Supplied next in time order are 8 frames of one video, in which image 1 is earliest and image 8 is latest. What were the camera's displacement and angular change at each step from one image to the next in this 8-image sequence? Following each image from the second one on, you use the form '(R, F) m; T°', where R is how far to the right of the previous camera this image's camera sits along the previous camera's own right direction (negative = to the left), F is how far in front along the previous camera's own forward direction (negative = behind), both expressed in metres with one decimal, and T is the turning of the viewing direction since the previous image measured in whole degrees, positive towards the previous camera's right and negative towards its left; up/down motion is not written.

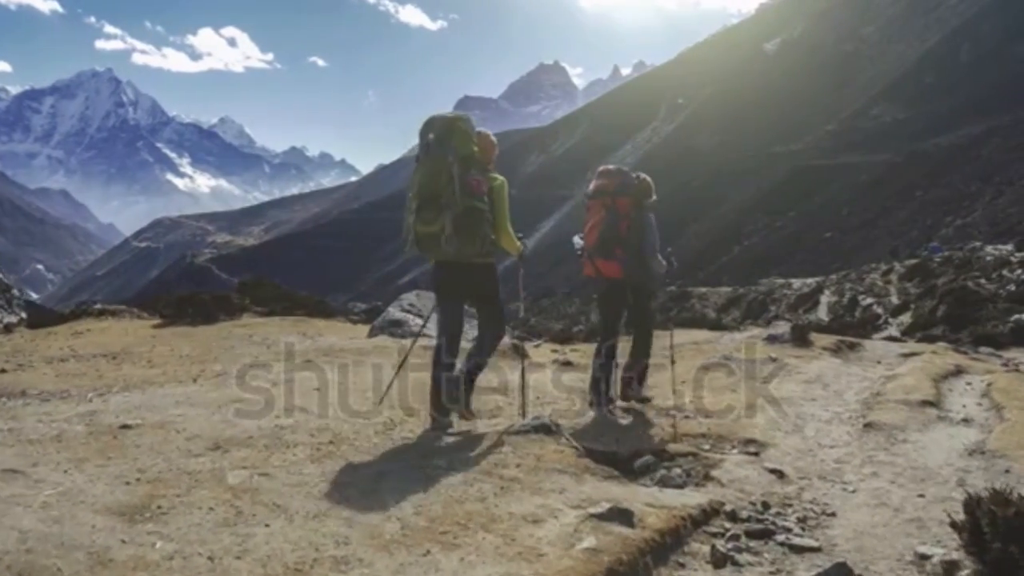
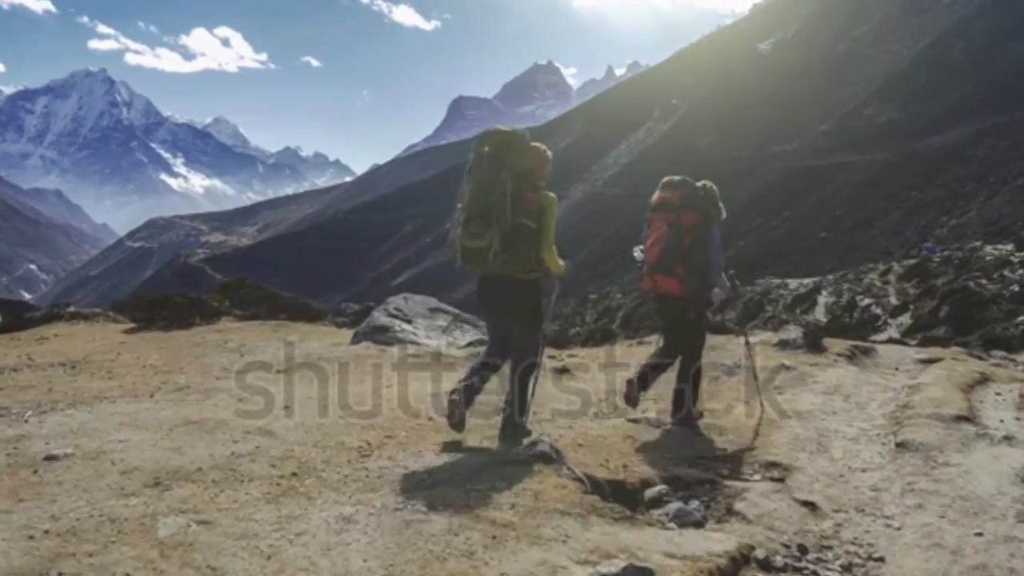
(0.0, +1.3) m; 0°
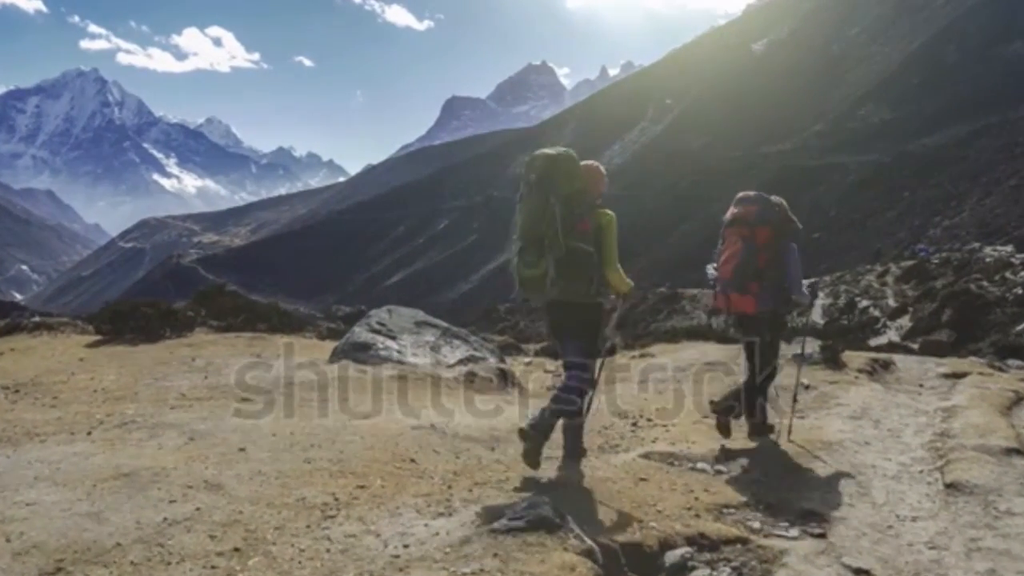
(0.0, +1.4) m; 0°
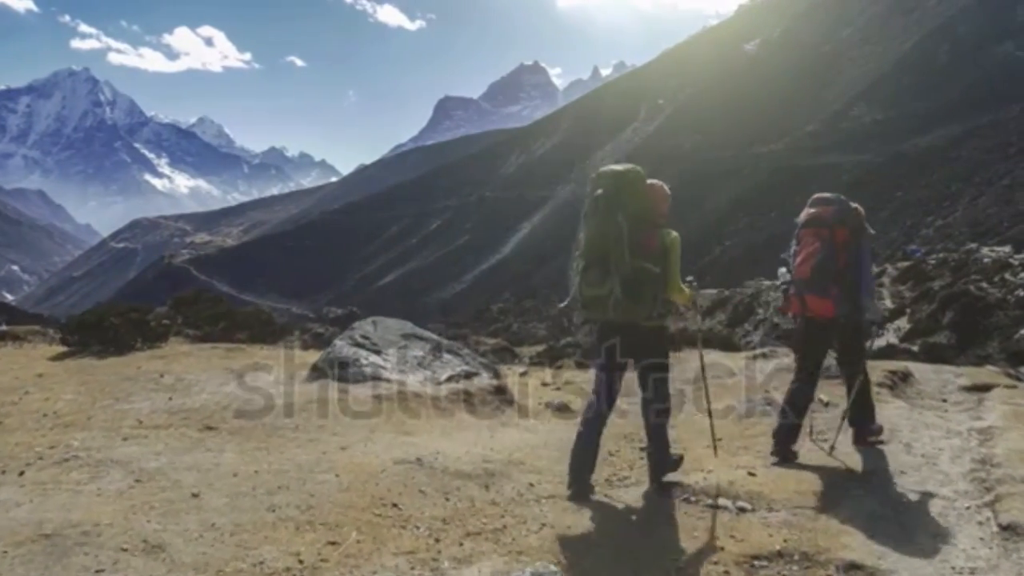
(0.0, +1.2) m; 0°
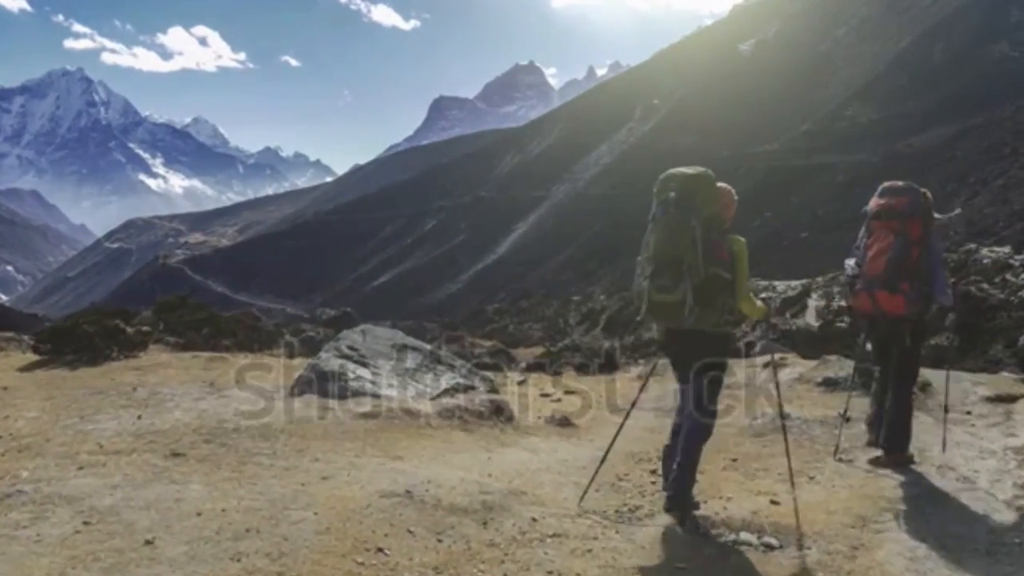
(0.0, +1.0) m; 0°
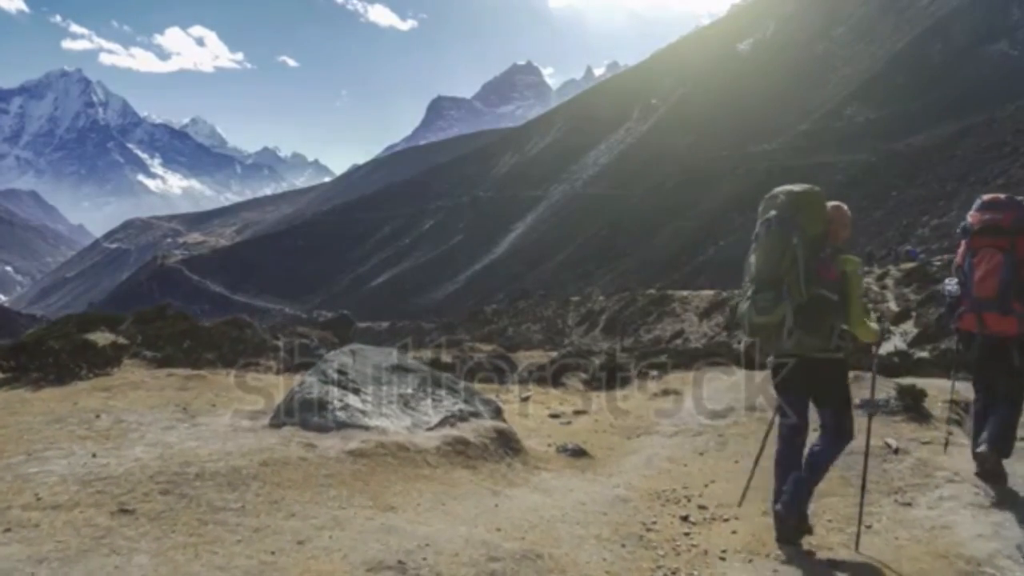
(-0.1, +1.5) m; 0°
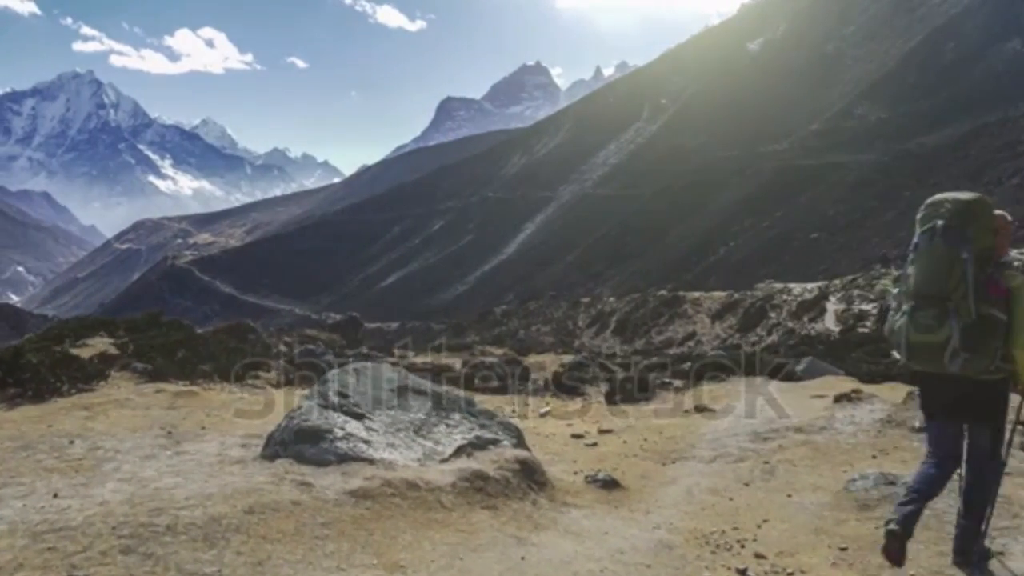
(-0.2, +1.4) m; -1°
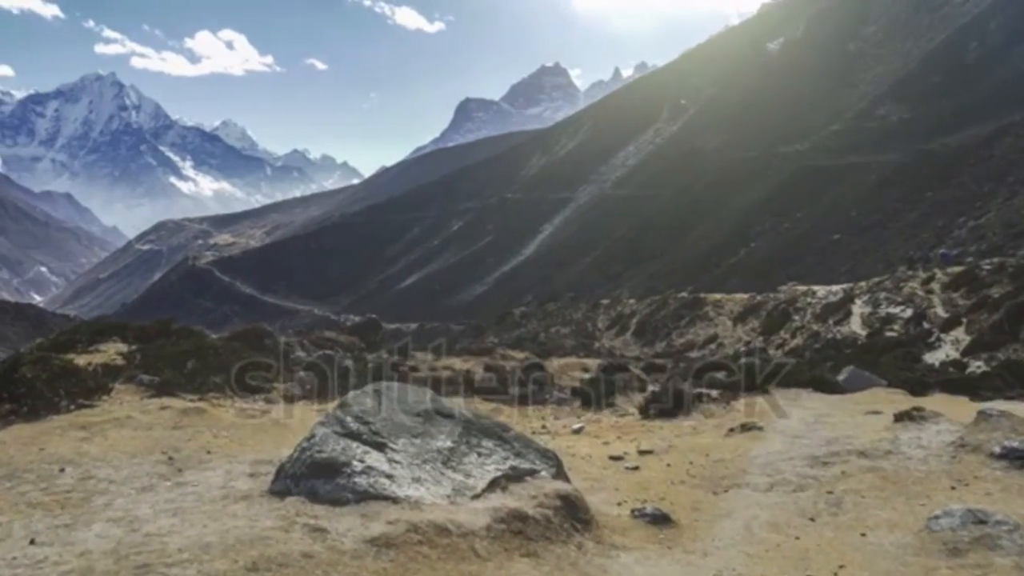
(-0.2, +1.2) m; -1°
